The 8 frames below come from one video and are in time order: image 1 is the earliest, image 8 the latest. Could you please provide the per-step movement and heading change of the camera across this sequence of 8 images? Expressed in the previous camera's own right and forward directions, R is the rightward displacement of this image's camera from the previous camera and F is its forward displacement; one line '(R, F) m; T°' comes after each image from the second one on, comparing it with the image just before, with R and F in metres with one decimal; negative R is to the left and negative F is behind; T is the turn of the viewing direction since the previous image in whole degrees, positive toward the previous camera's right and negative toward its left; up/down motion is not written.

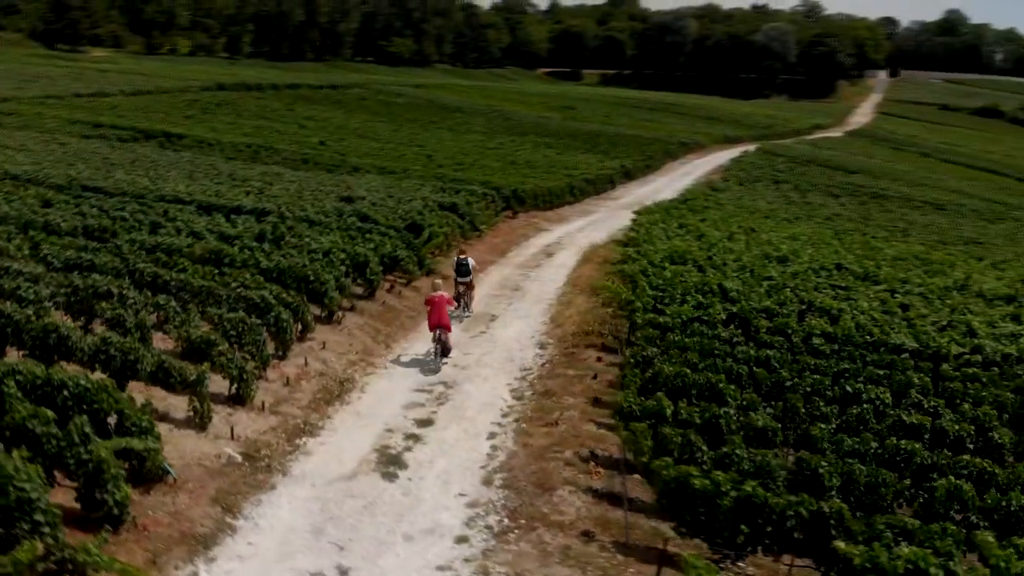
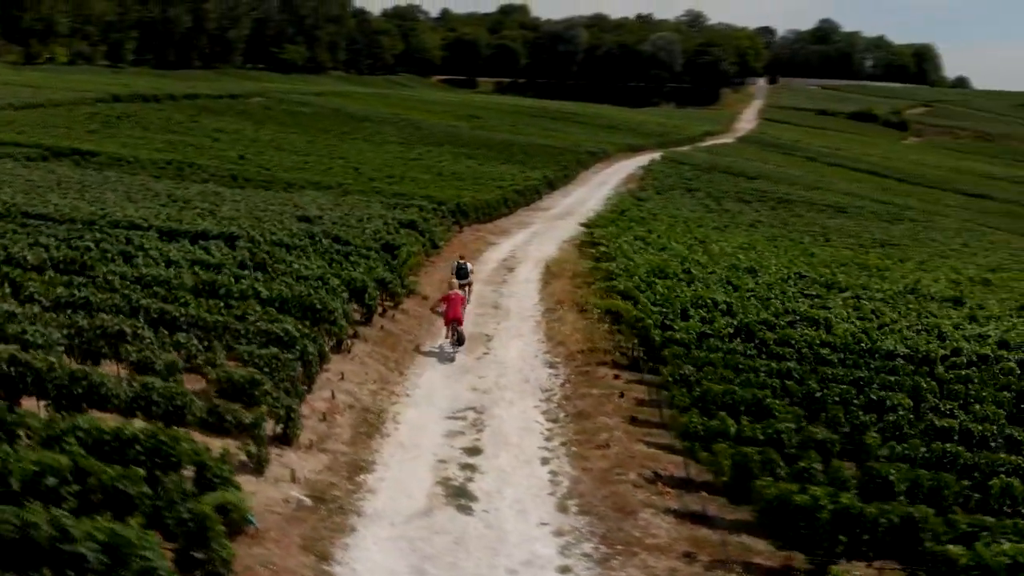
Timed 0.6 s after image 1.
(-3.3, 0.0) m; +8°
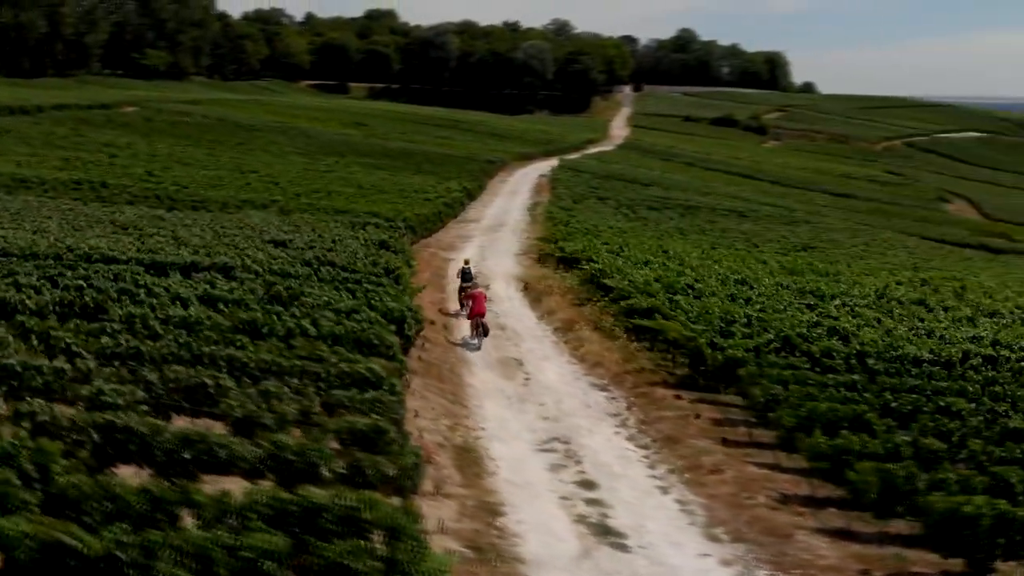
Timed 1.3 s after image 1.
(-5.1, +0.6) m; +10°
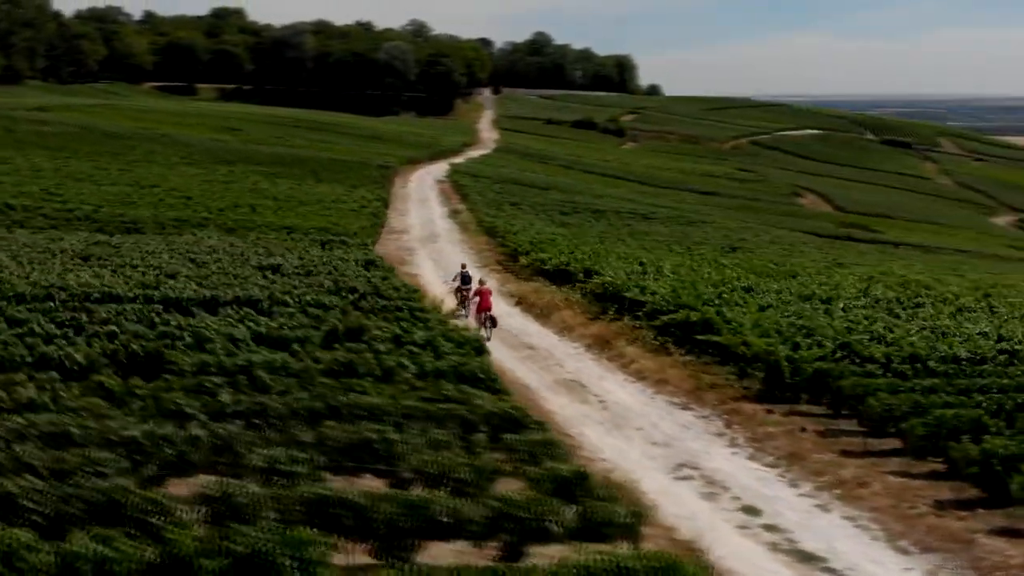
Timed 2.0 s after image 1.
(-6.4, +1.2) m; +11°
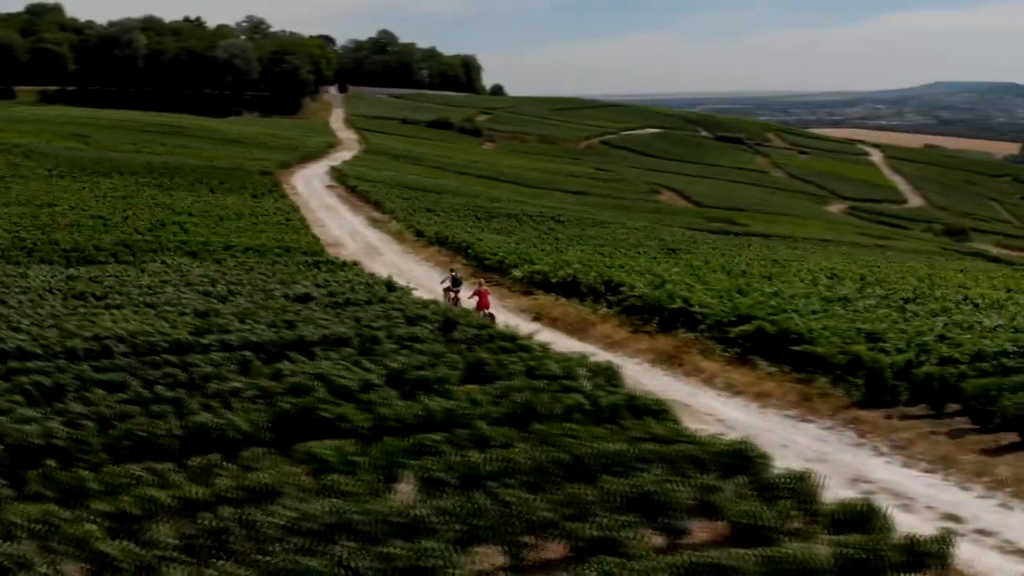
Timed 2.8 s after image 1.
(-7.7, +1.8) m; +12°
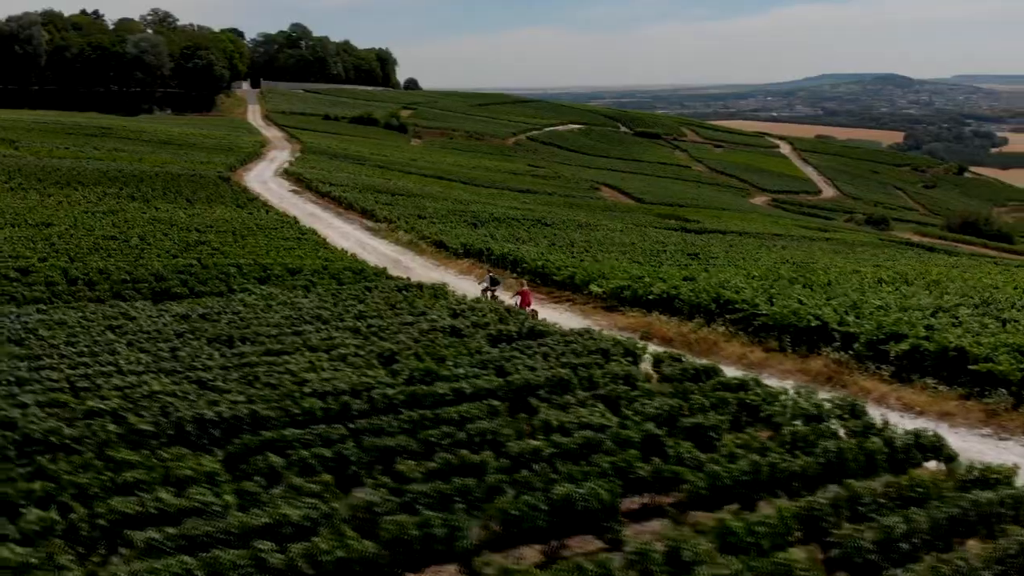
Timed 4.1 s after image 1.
(-8.7, +1.4) m; +8°
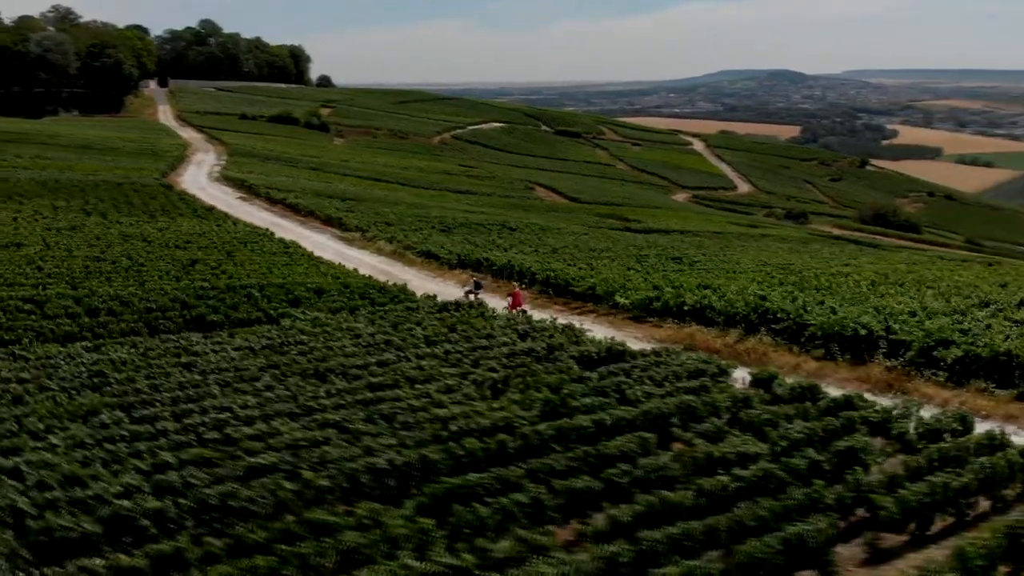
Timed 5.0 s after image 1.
(-5.8, +0.6) m; +7°
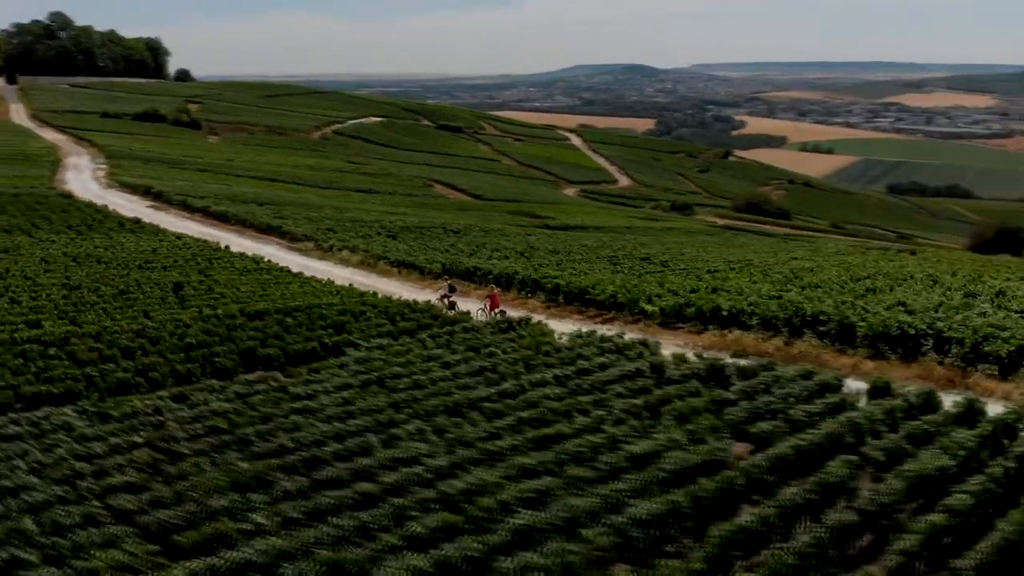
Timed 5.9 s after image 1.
(-7.9, +1.7) m; +10°
